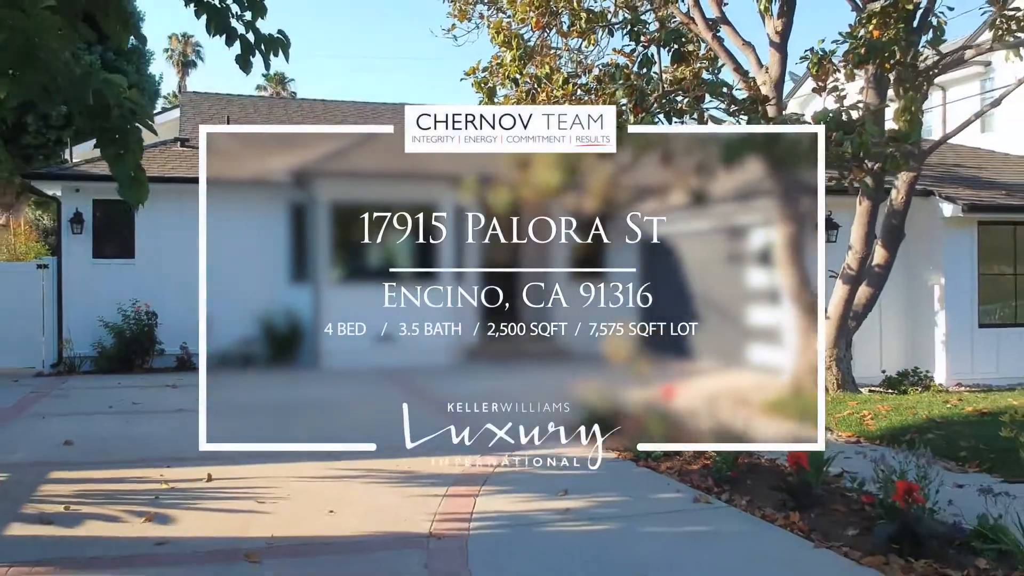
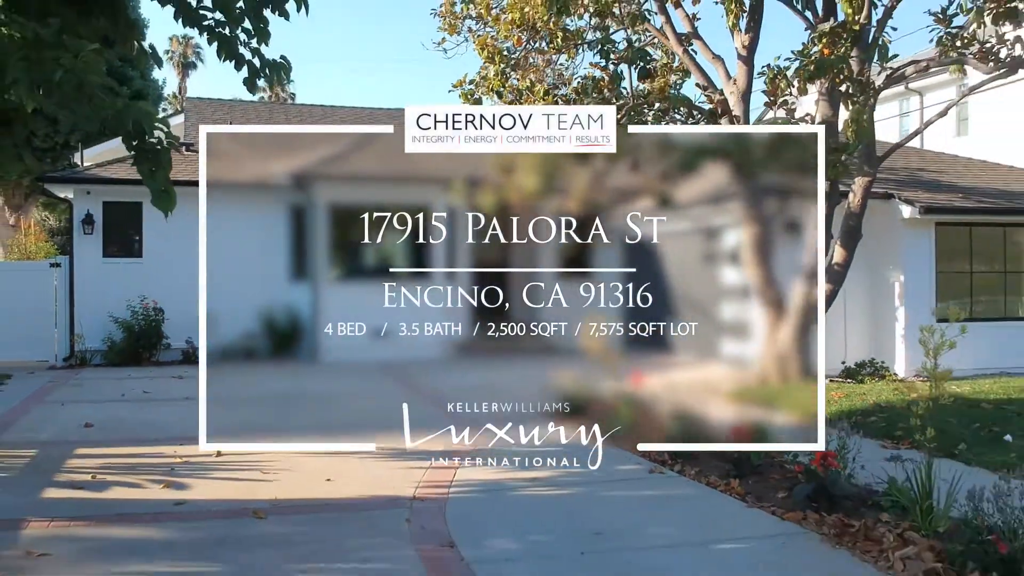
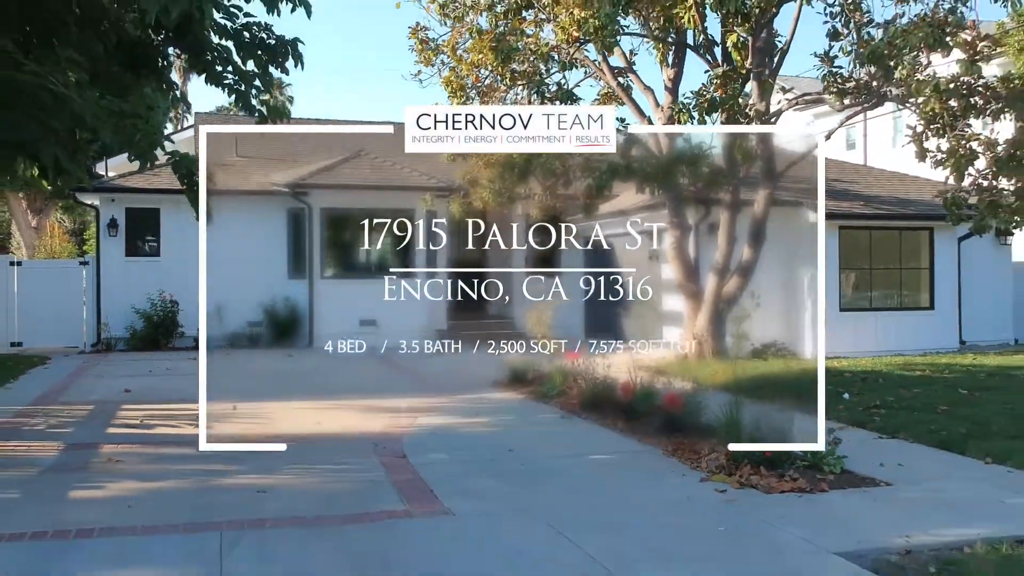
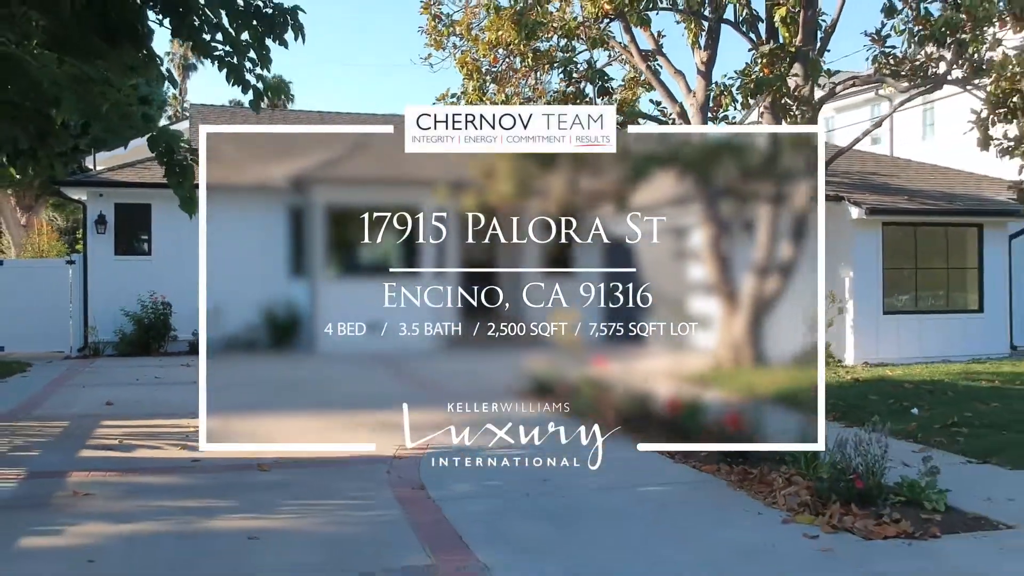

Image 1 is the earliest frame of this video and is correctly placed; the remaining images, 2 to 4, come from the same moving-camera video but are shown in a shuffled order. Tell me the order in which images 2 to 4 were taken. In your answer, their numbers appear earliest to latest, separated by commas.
2, 4, 3
